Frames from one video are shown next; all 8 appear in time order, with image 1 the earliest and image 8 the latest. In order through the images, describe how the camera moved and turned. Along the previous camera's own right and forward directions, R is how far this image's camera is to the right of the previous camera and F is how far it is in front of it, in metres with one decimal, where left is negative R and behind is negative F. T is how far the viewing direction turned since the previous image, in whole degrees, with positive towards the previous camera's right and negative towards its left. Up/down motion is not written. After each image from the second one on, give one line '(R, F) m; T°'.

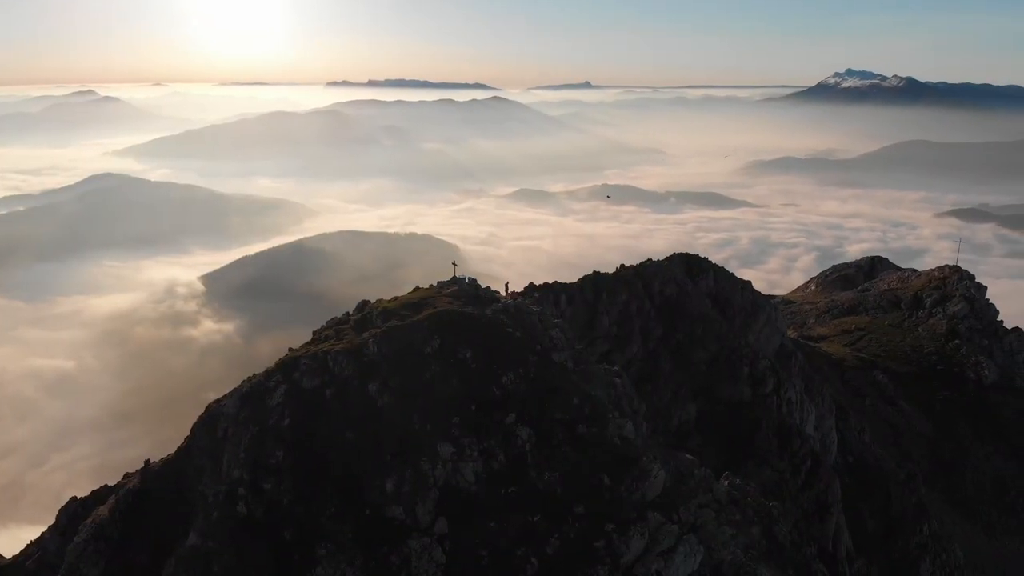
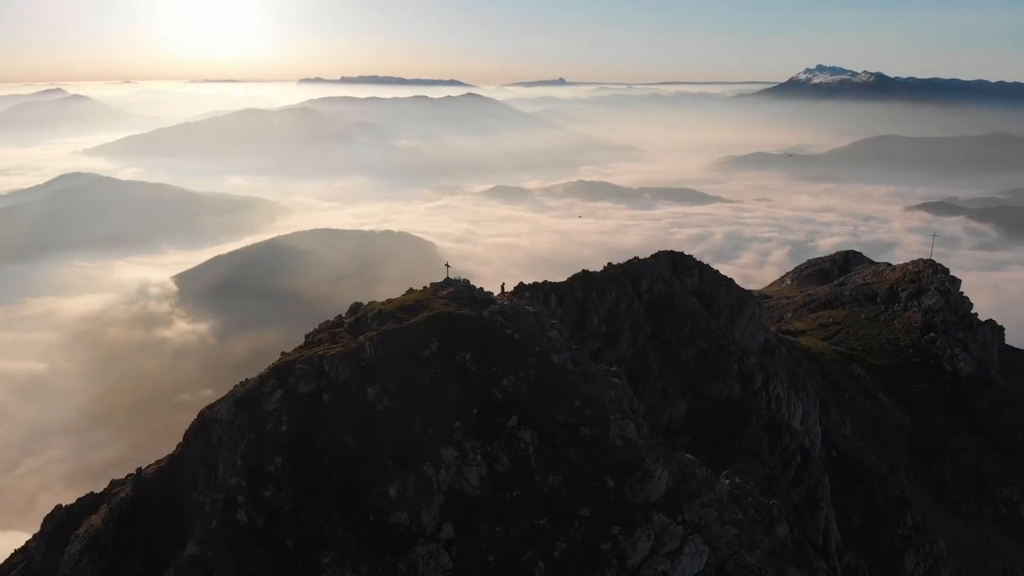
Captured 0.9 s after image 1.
(-0.8, +0.2) m; +2°
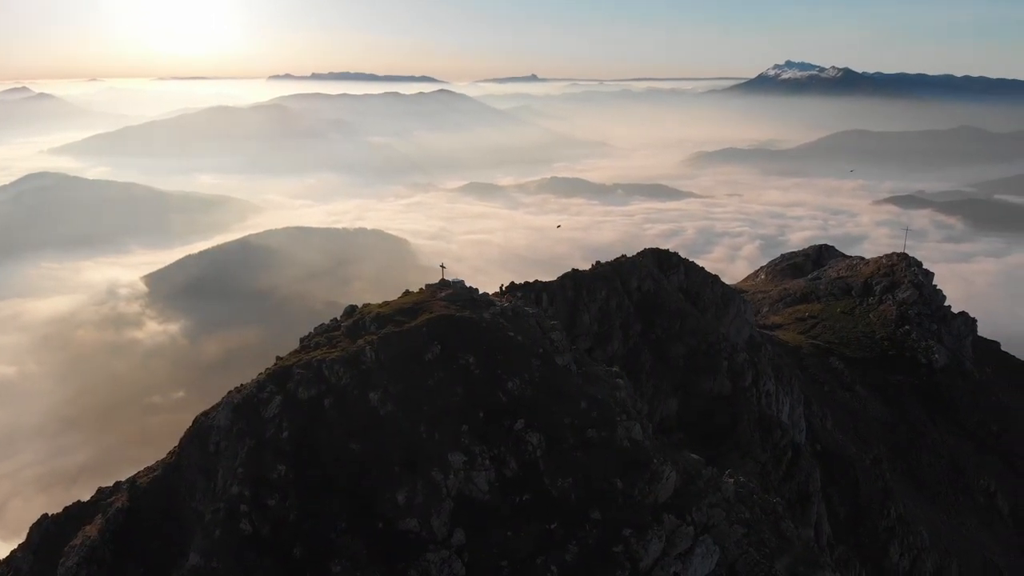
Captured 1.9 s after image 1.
(-1.1, +0.2) m; +2°
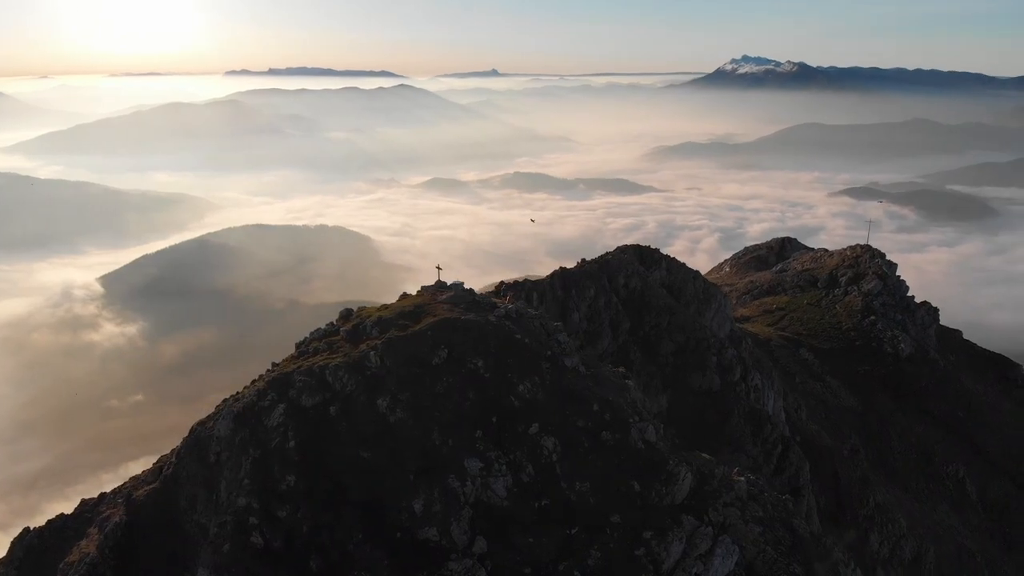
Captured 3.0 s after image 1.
(-1.7, +0.3) m; +2°
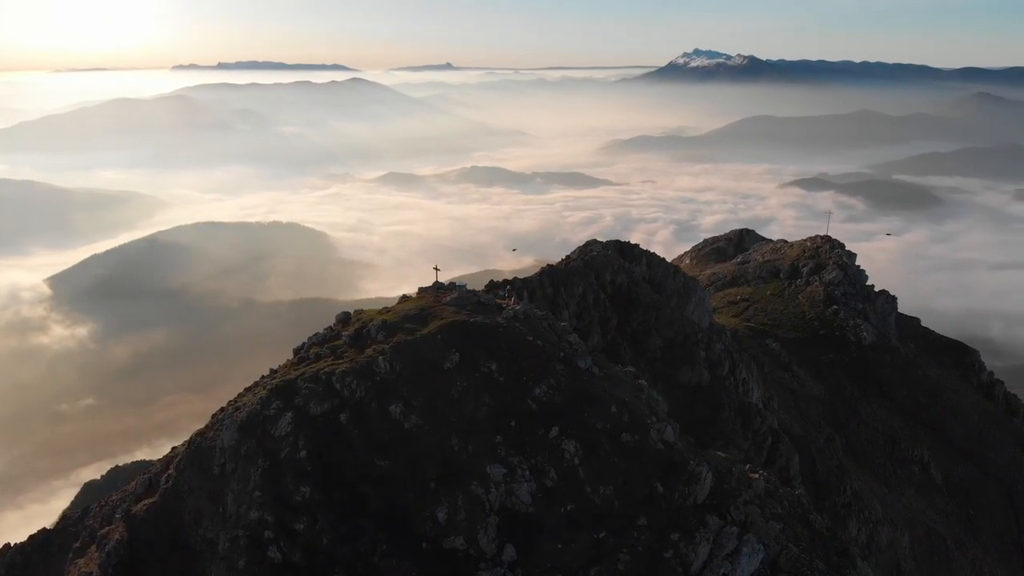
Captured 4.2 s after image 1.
(-2.0, +0.4) m; +3°
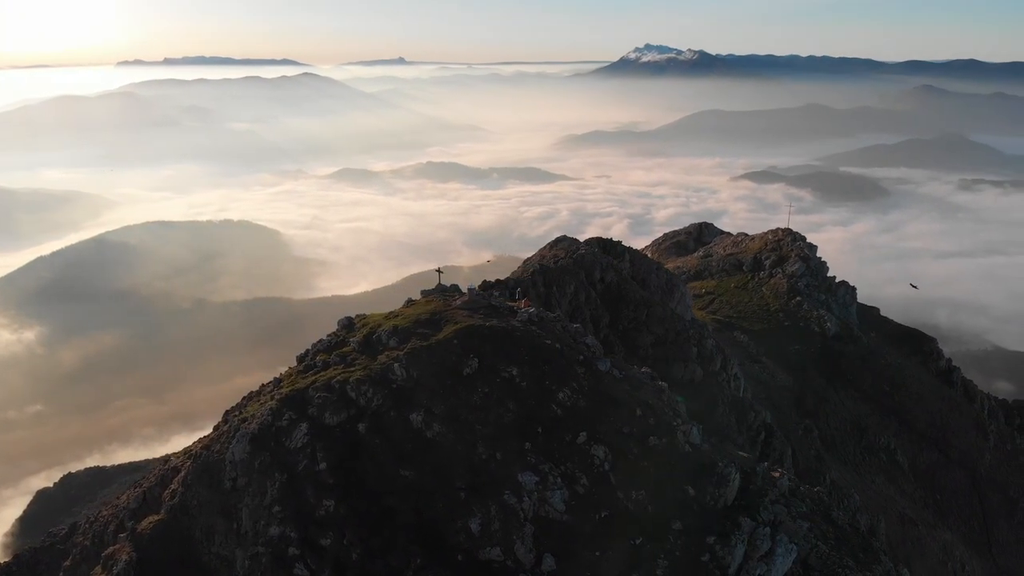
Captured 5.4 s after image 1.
(-2.3, +0.5) m; +3°
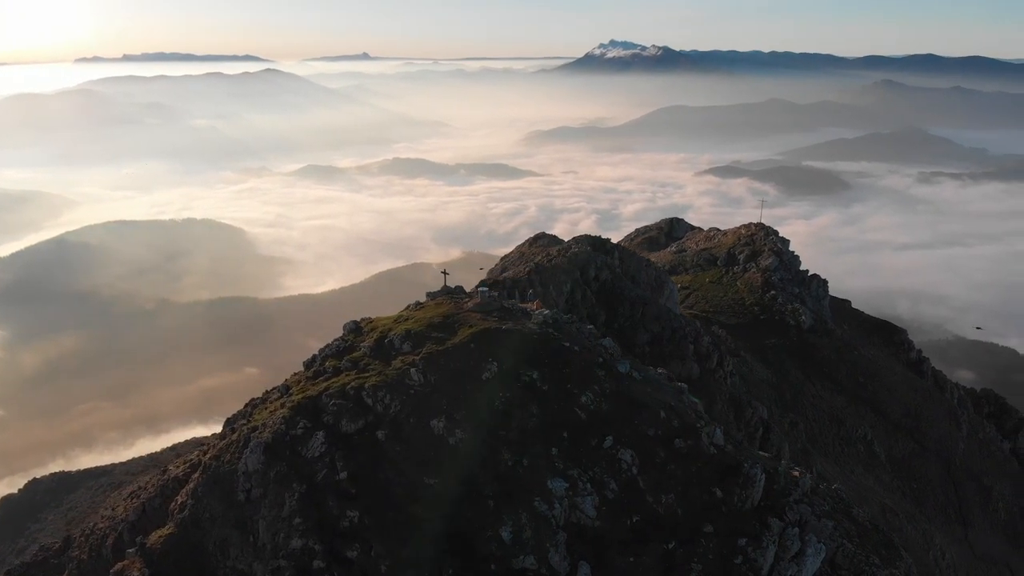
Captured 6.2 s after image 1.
(-1.9, +0.4) m; +2°
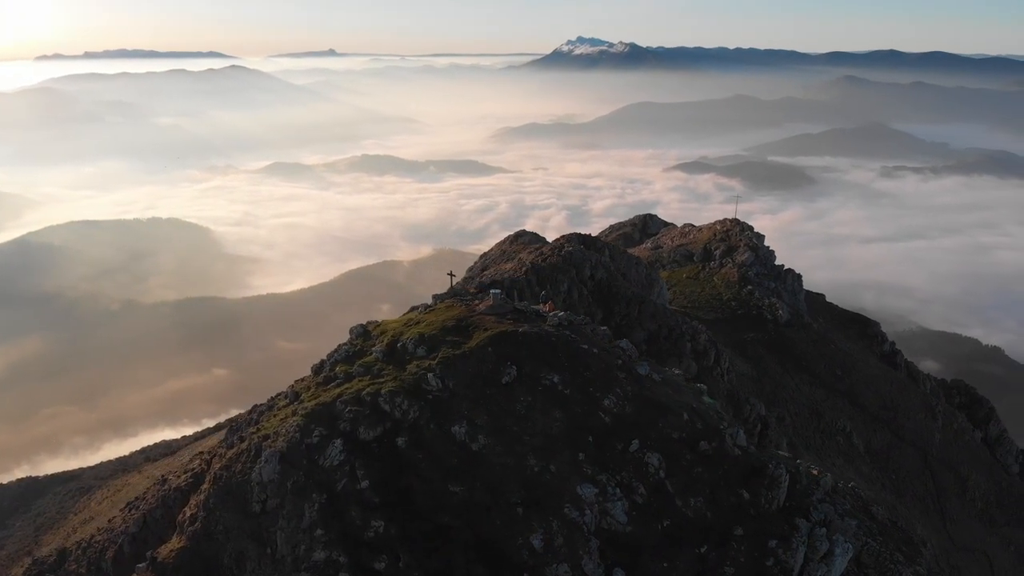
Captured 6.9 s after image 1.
(-1.8, +0.4) m; +2°
